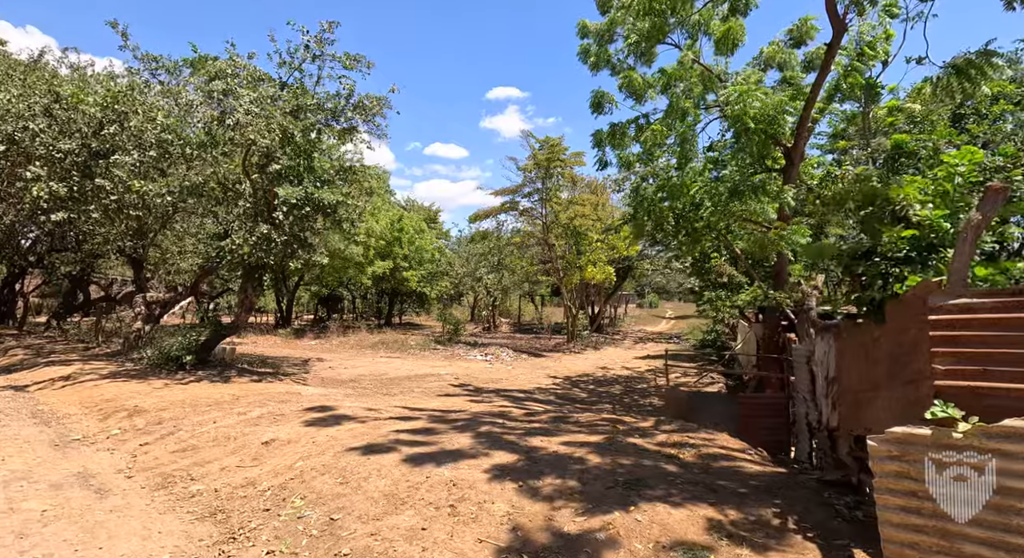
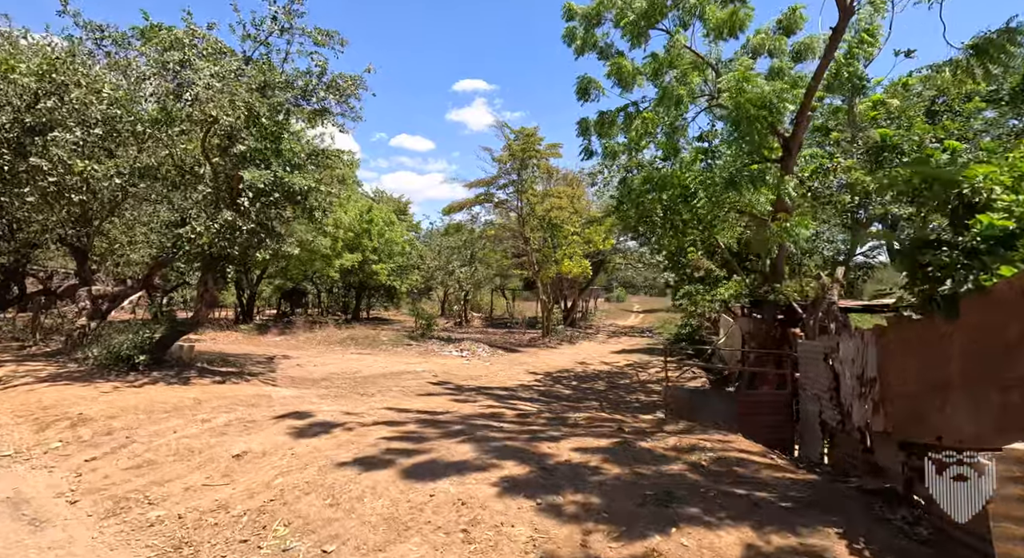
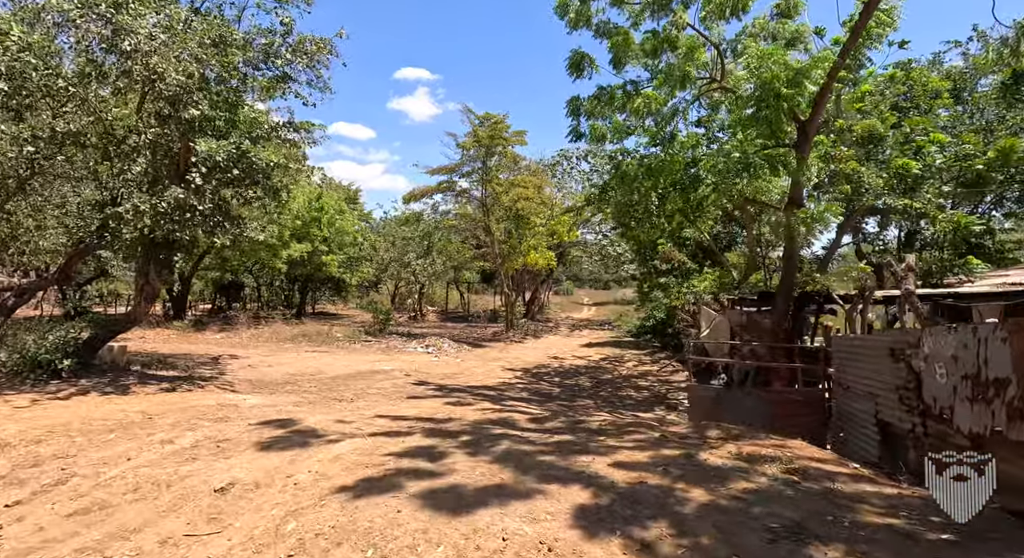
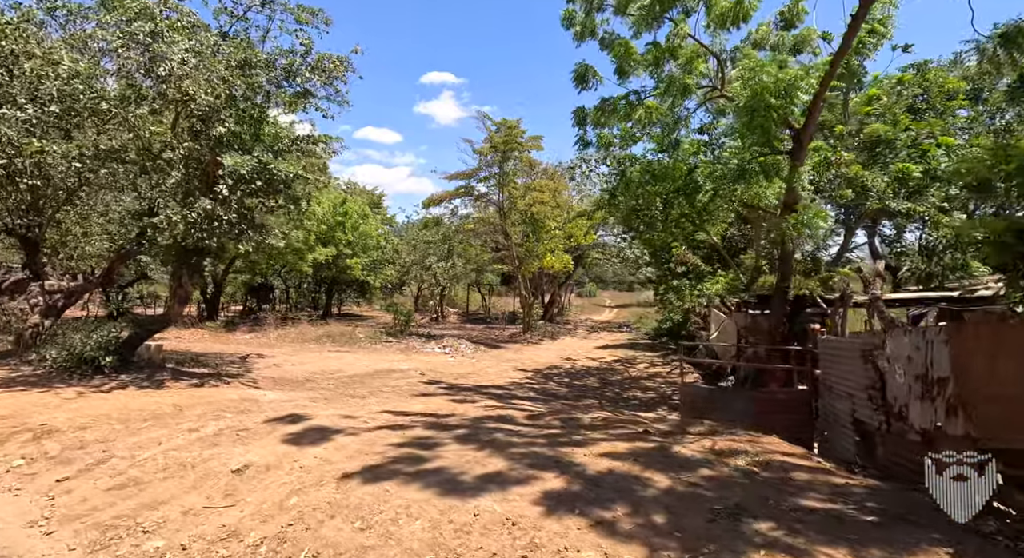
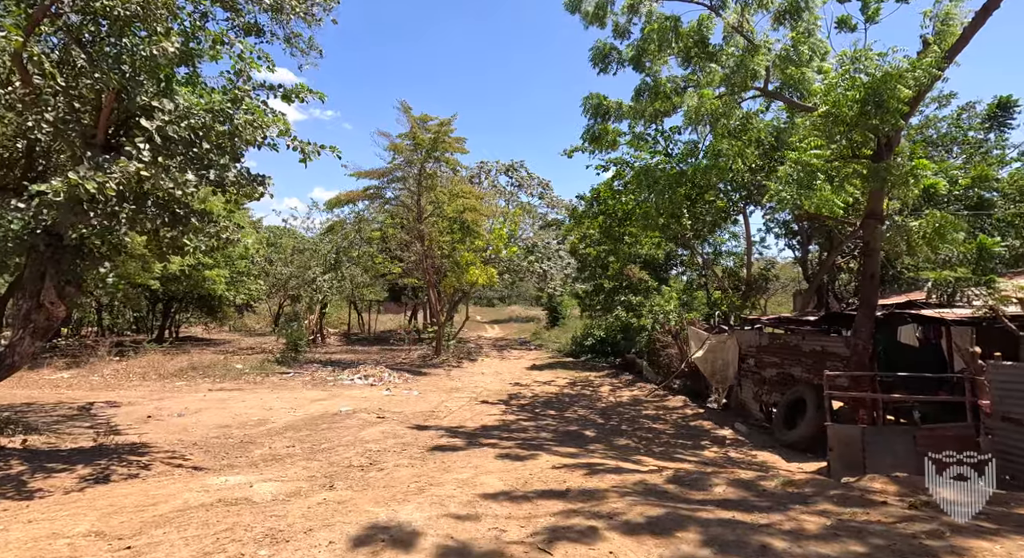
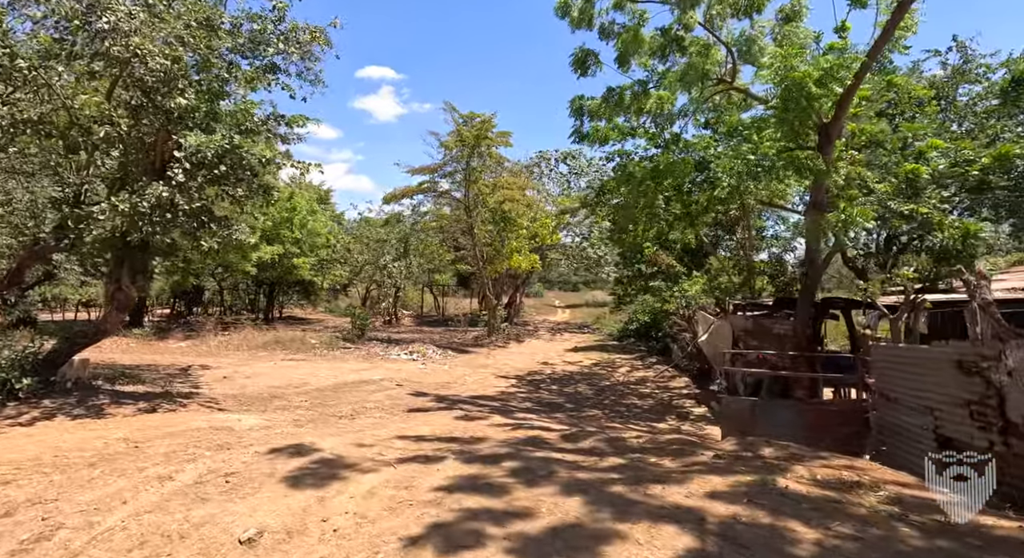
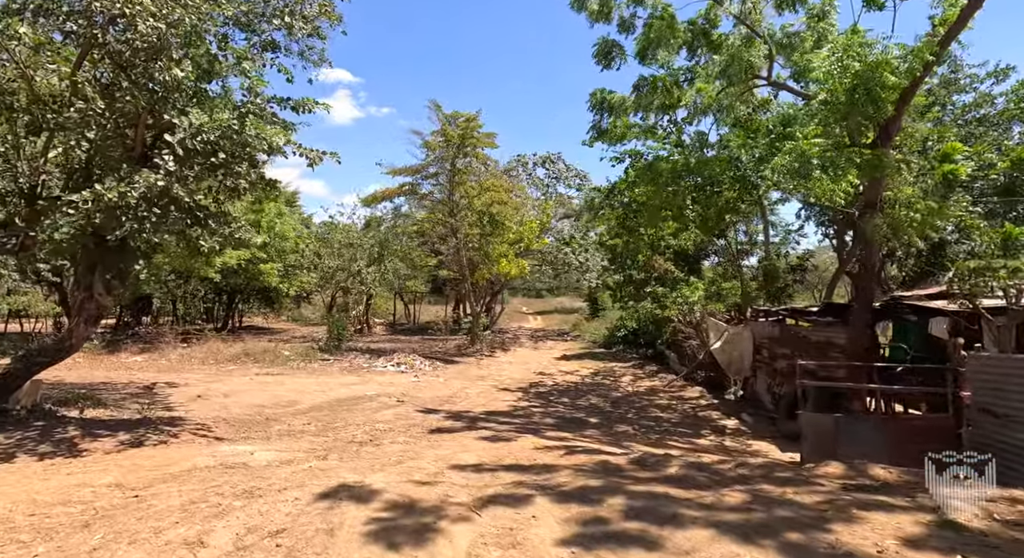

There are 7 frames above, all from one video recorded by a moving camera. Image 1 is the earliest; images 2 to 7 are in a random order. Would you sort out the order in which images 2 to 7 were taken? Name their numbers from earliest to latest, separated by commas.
2, 4, 3, 6, 7, 5
